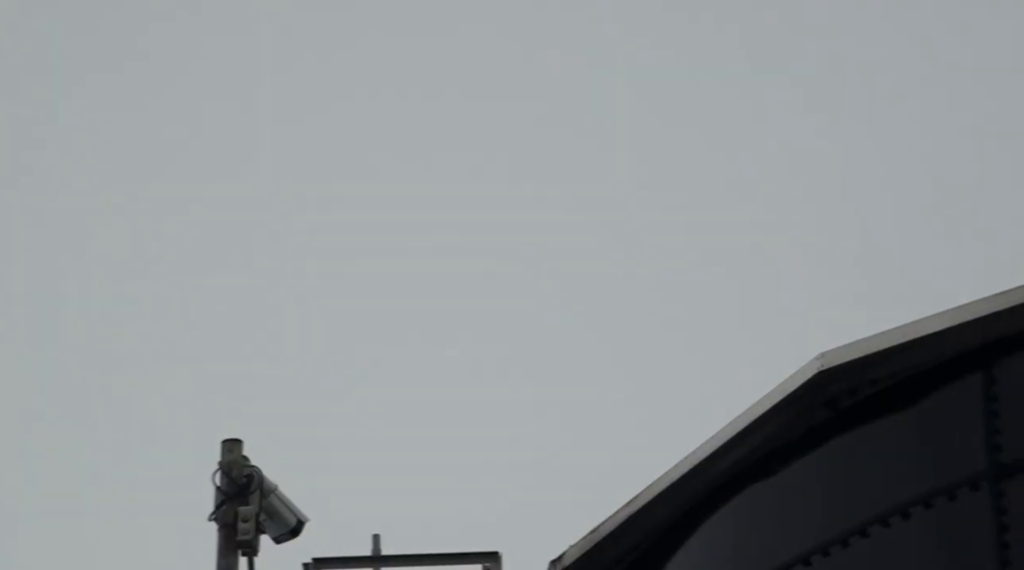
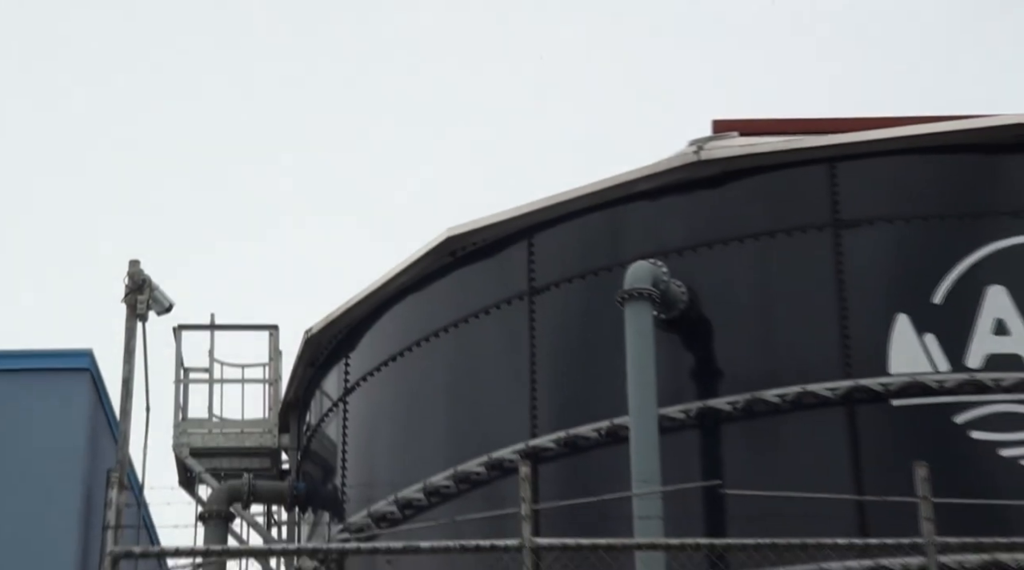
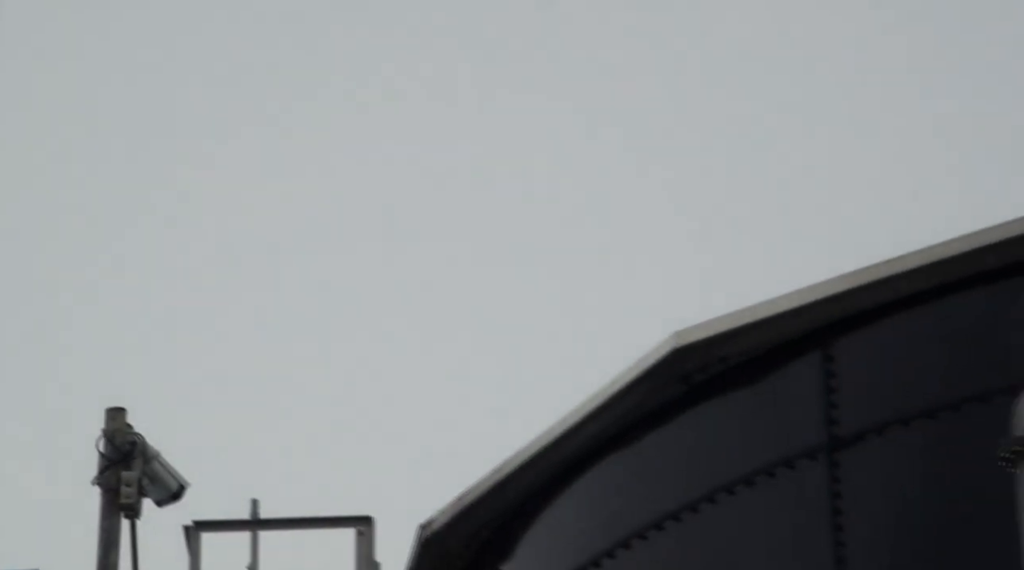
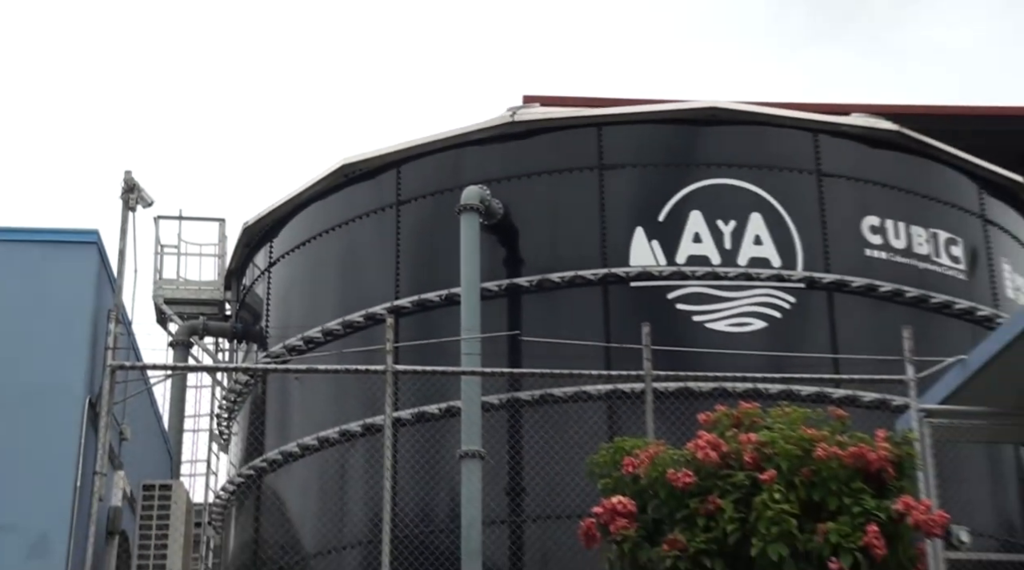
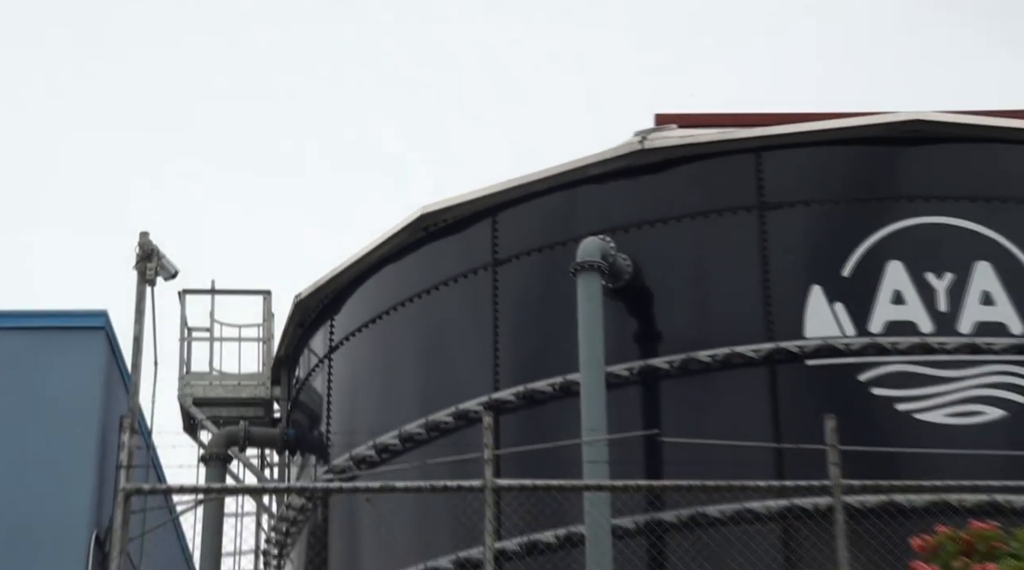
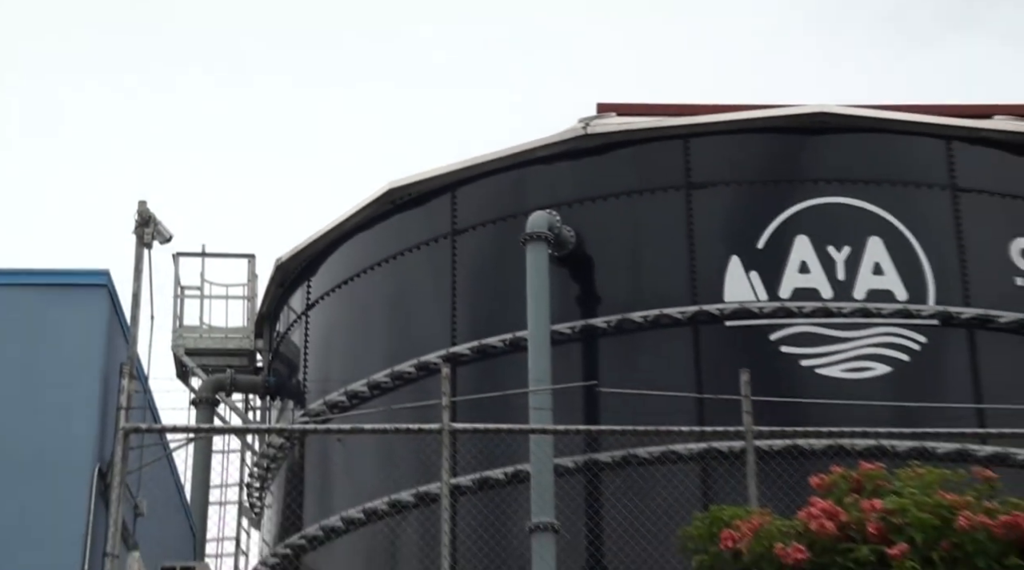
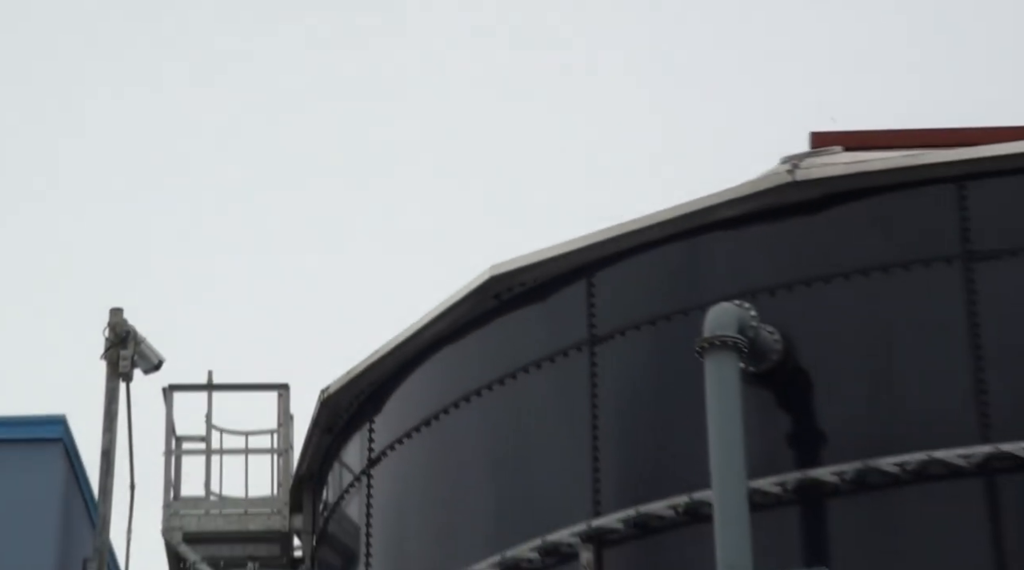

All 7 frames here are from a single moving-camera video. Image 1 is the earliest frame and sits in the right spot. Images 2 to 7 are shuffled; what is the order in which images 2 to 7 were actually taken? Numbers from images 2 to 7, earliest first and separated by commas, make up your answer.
3, 7, 2, 5, 6, 4
